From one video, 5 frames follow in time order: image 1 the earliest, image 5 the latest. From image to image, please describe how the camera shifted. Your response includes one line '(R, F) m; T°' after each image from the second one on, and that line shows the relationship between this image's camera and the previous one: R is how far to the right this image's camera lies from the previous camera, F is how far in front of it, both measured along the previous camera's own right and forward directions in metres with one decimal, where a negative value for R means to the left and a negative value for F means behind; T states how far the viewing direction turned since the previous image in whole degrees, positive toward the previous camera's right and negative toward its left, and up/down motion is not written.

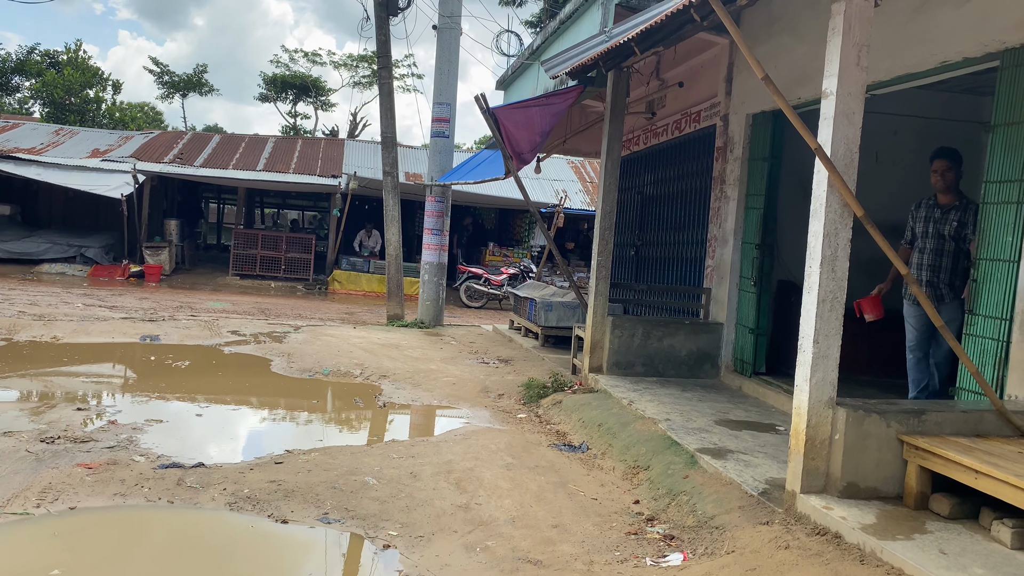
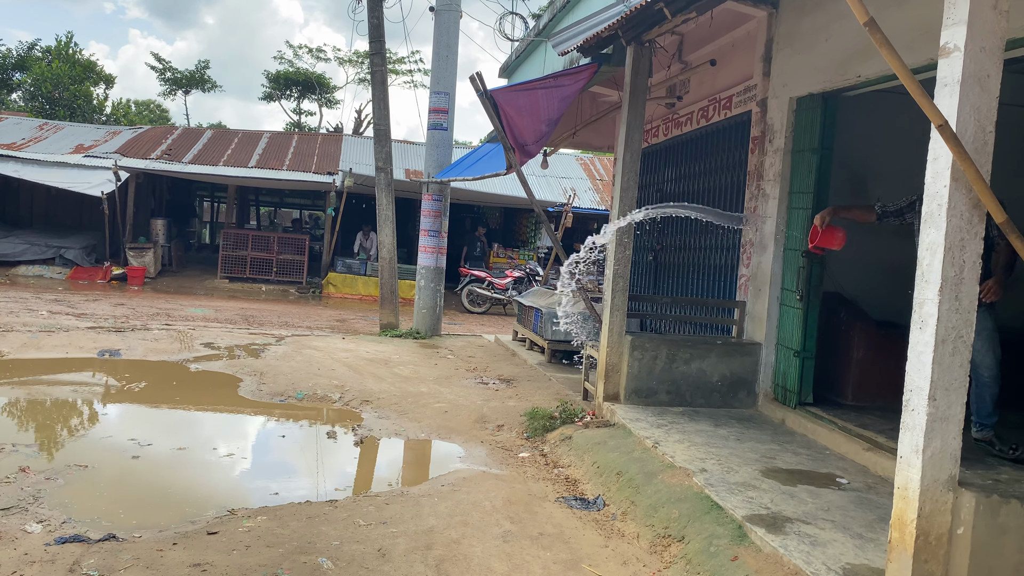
(0.0, +1.0) m; -1°
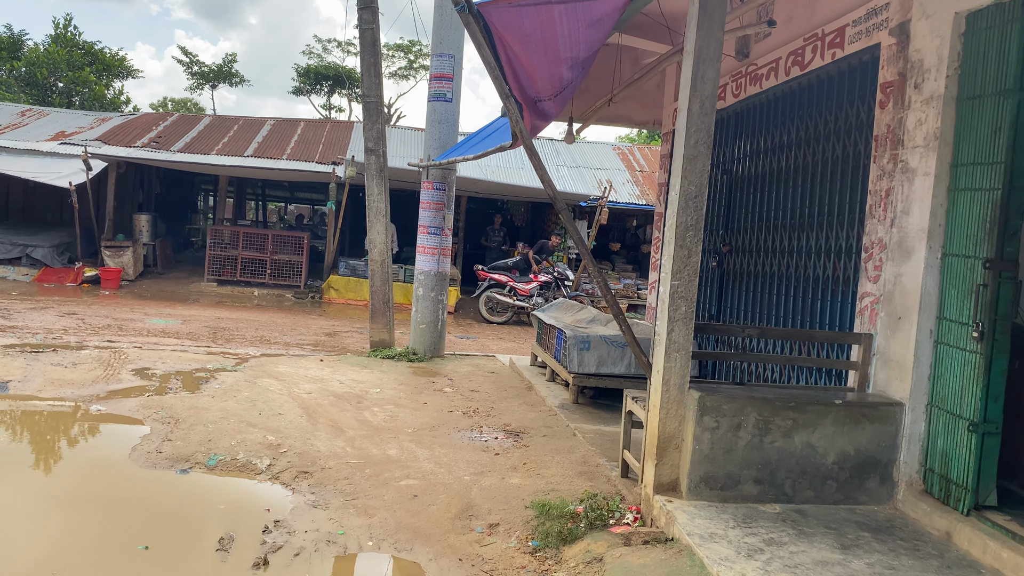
(+0.1, +2.0) m; -2°
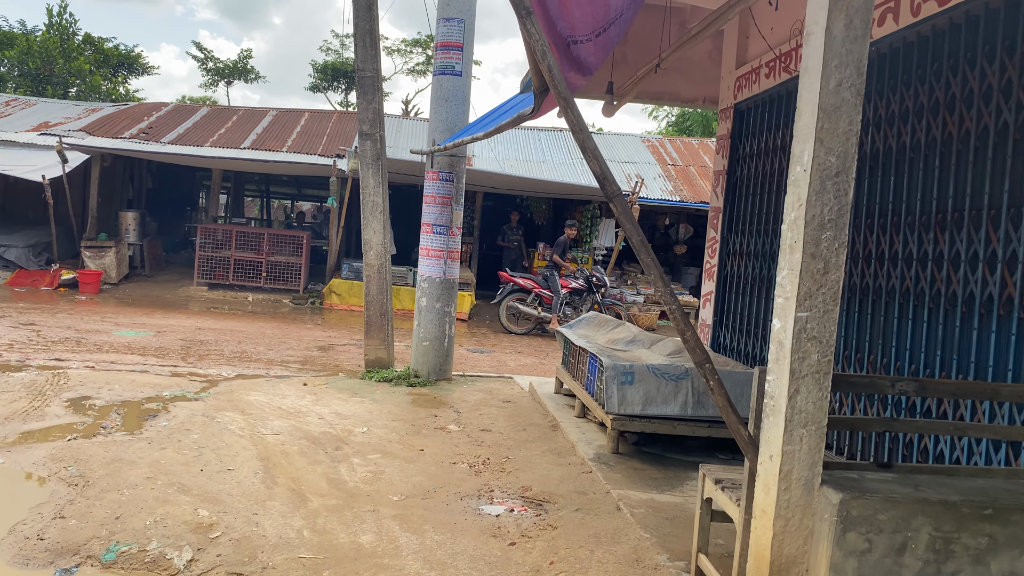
(0.0, +1.3) m; -1°
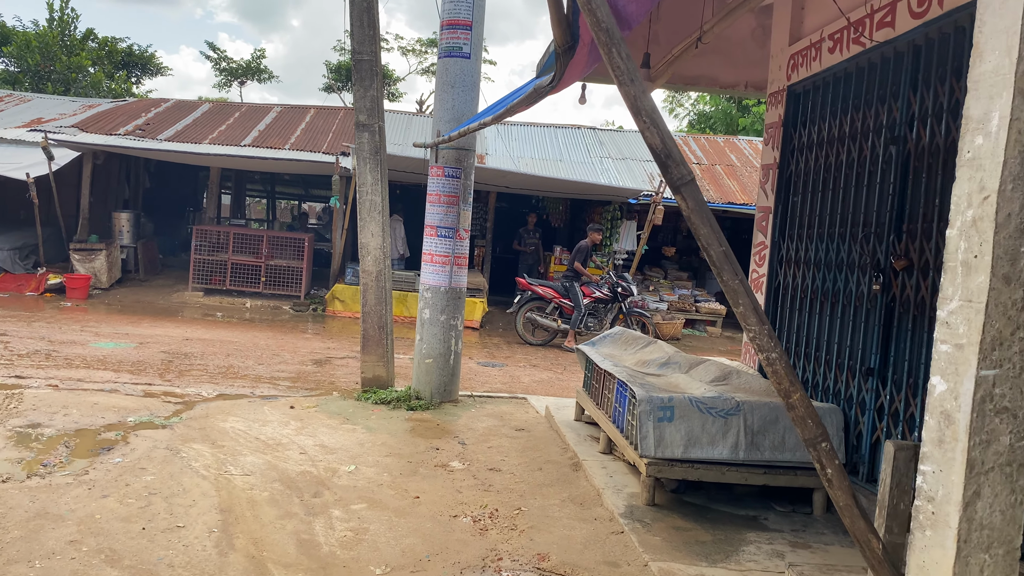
(0.0, +0.8) m; -1°
